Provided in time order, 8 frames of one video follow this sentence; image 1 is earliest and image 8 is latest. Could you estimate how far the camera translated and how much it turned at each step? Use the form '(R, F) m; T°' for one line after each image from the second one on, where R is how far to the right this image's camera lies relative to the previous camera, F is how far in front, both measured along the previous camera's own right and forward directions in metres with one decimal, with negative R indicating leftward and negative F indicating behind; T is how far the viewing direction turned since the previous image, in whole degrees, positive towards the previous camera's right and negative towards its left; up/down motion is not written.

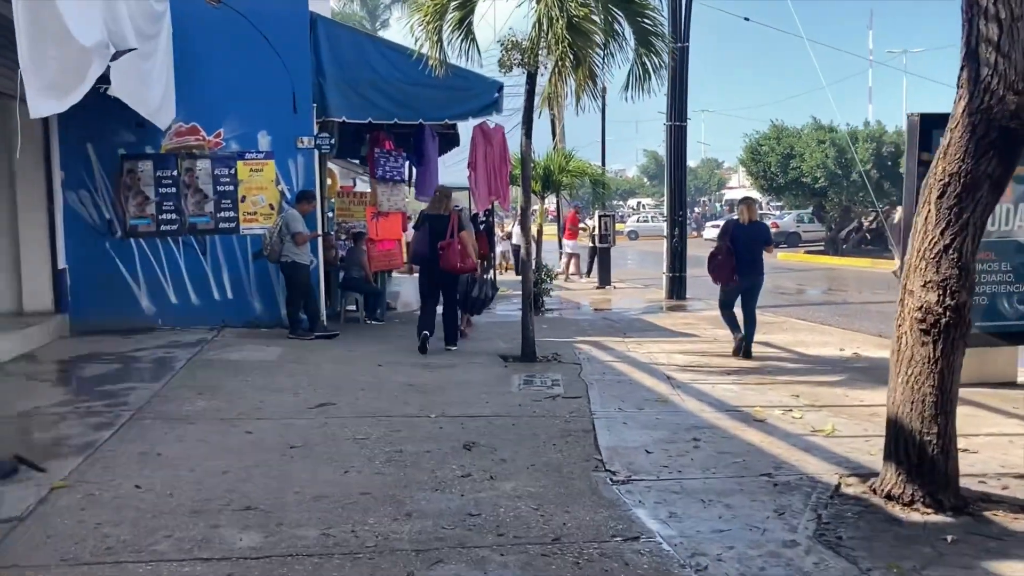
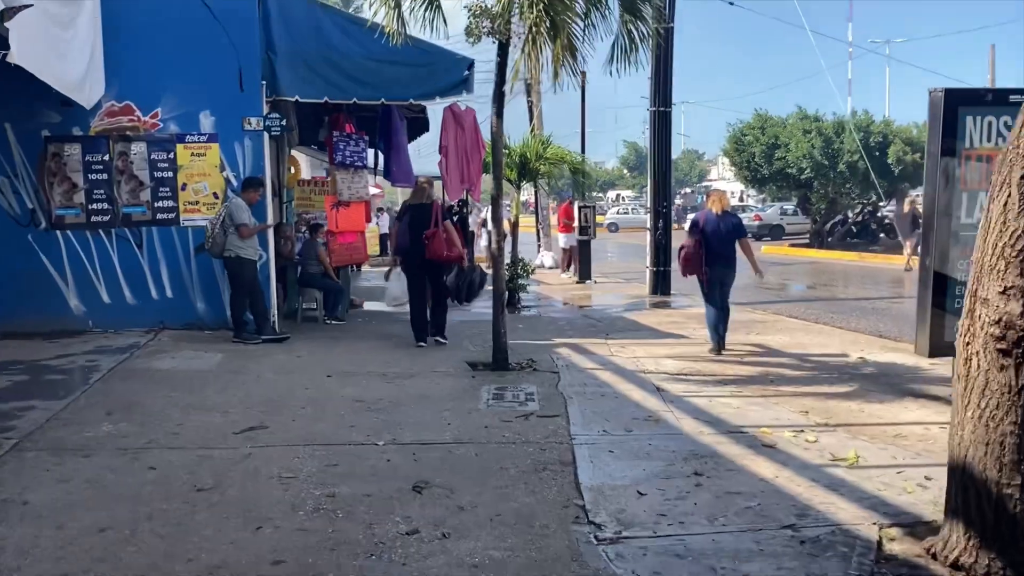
(+0.1, +1.1) m; +1°
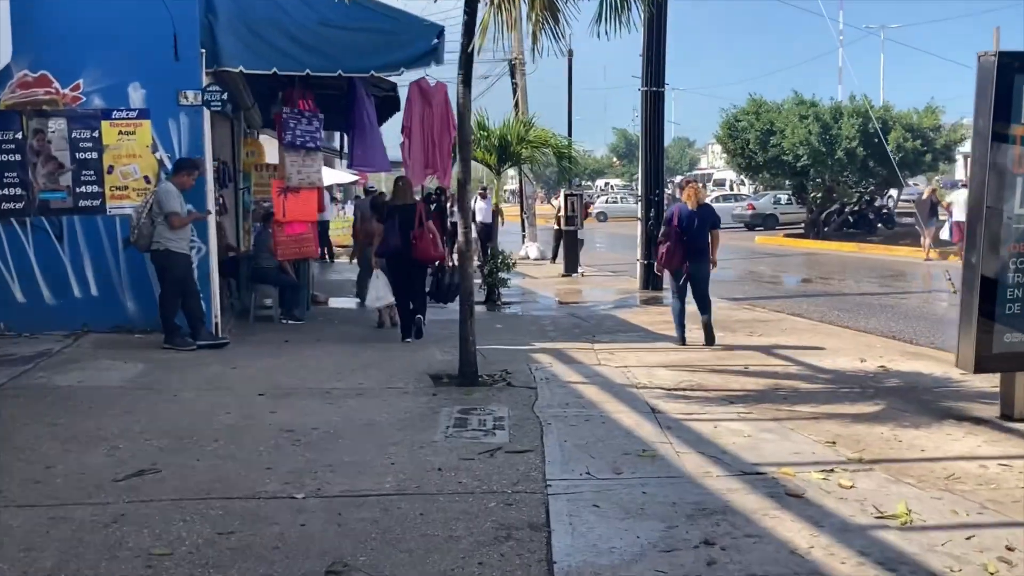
(+0.1, +1.2) m; +1°
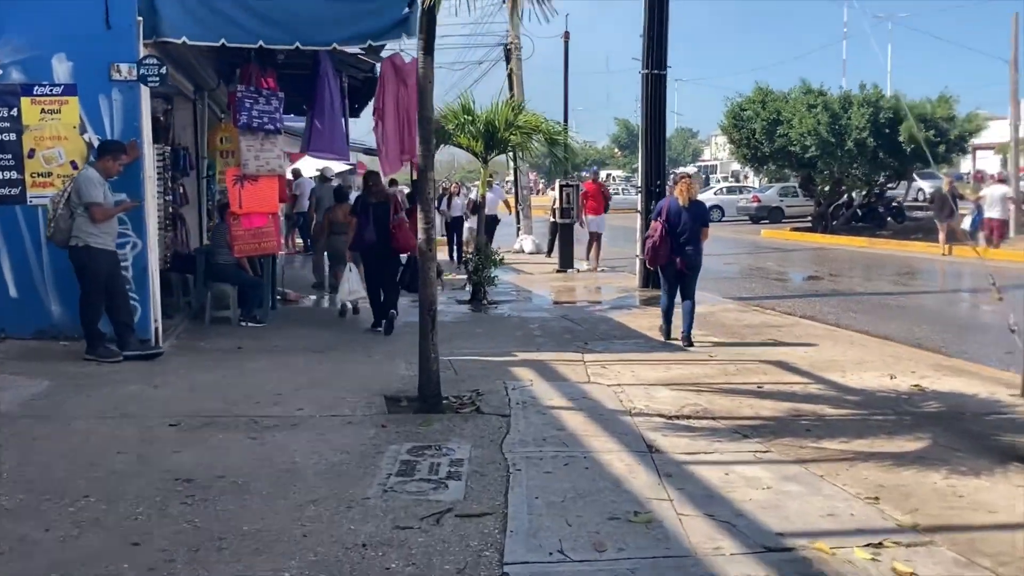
(+0.2, +1.2) m; 0°
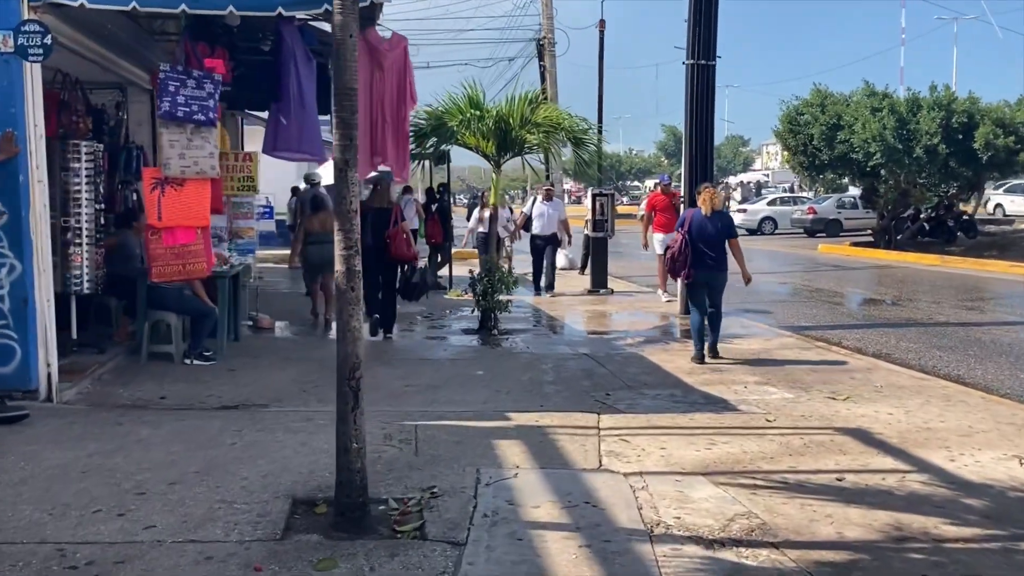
(+0.4, +2.0) m; -3°
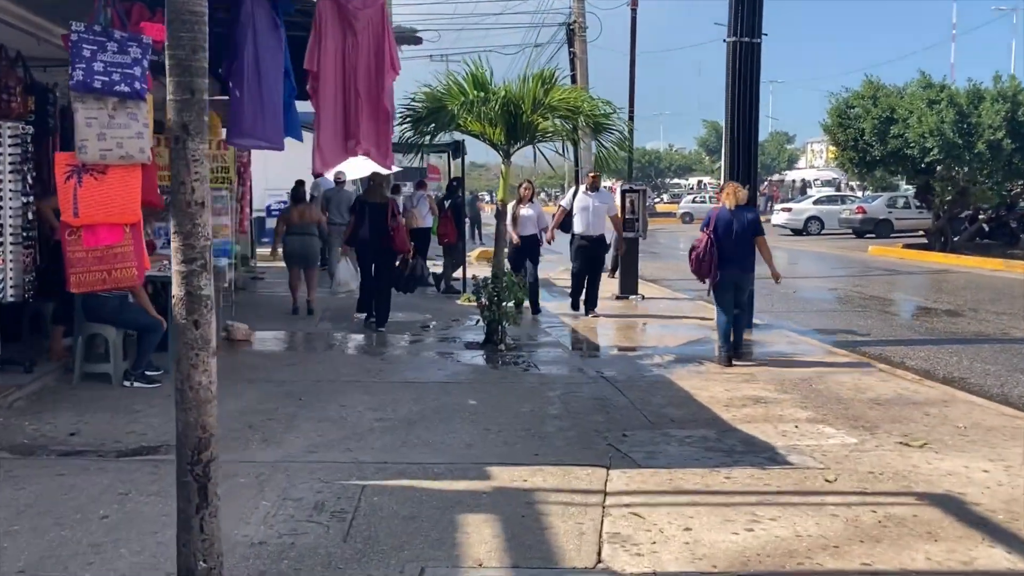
(+0.3, +1.5) m; -2°
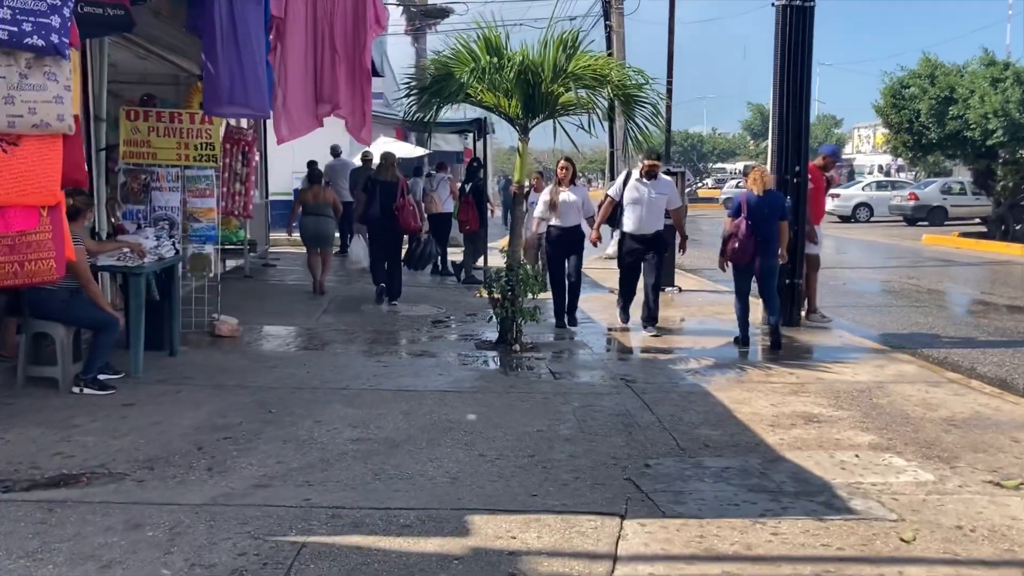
(+0.2, +1.1) m; -2°
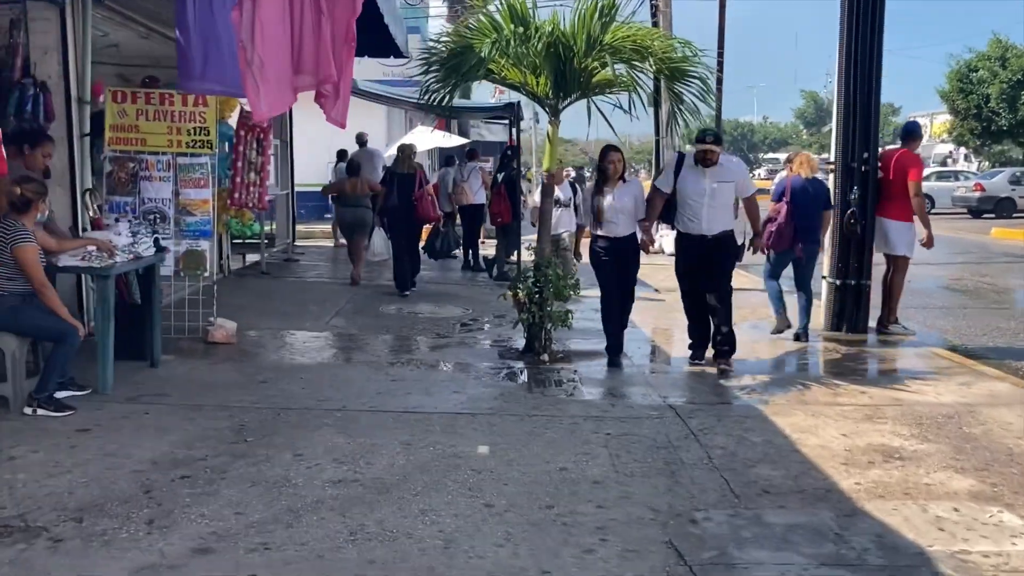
(+0.1, +1.0) m; -3°
